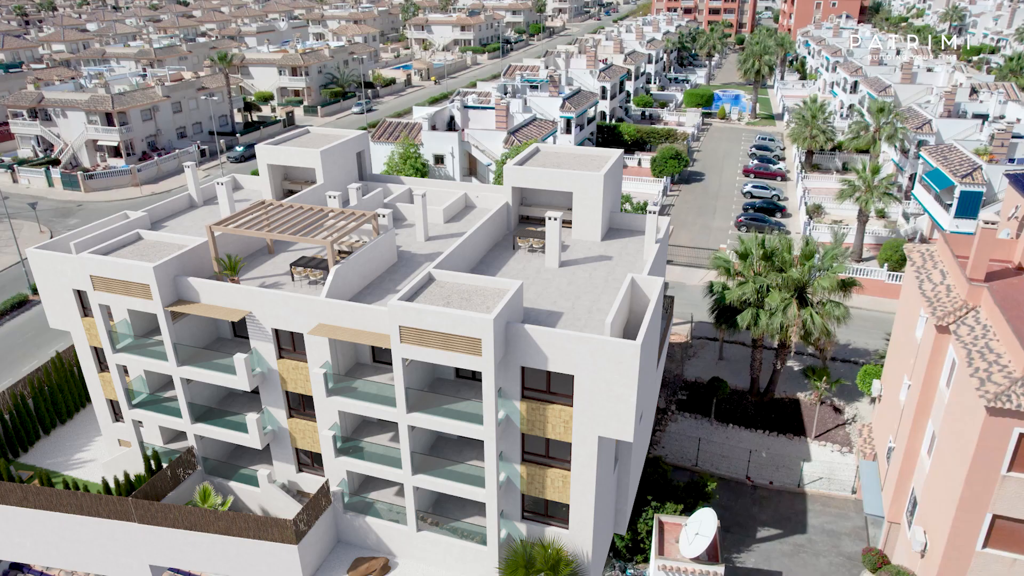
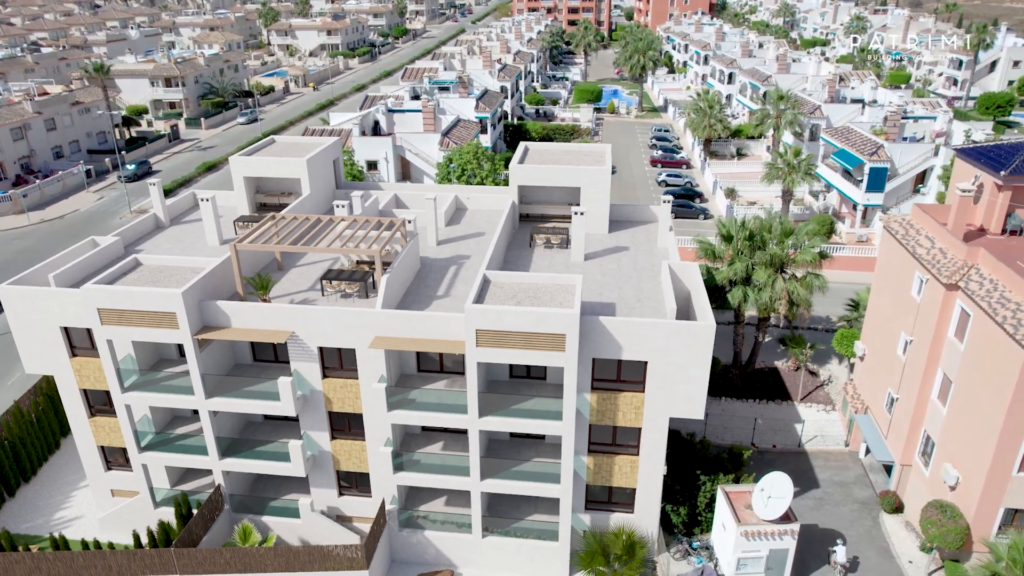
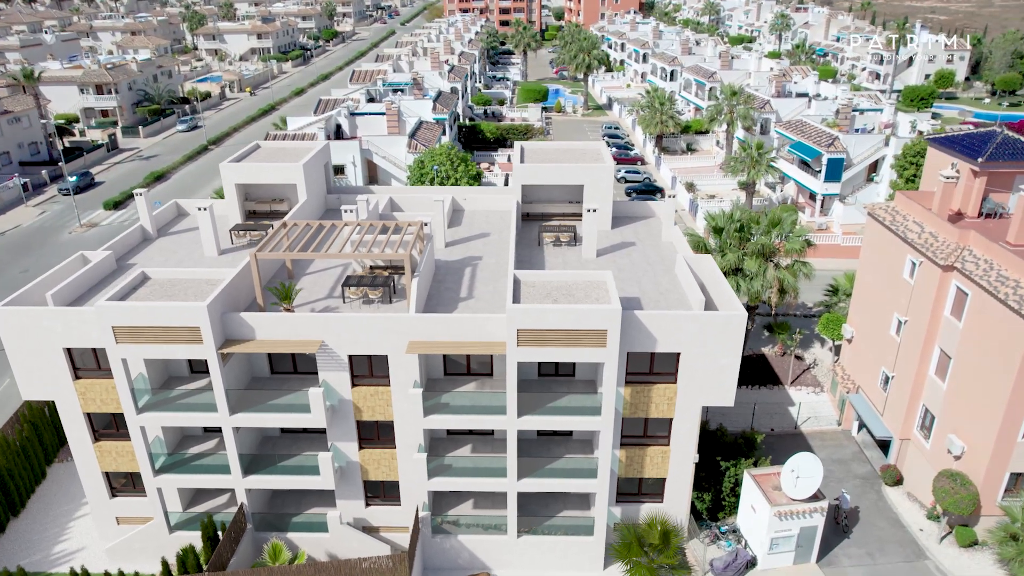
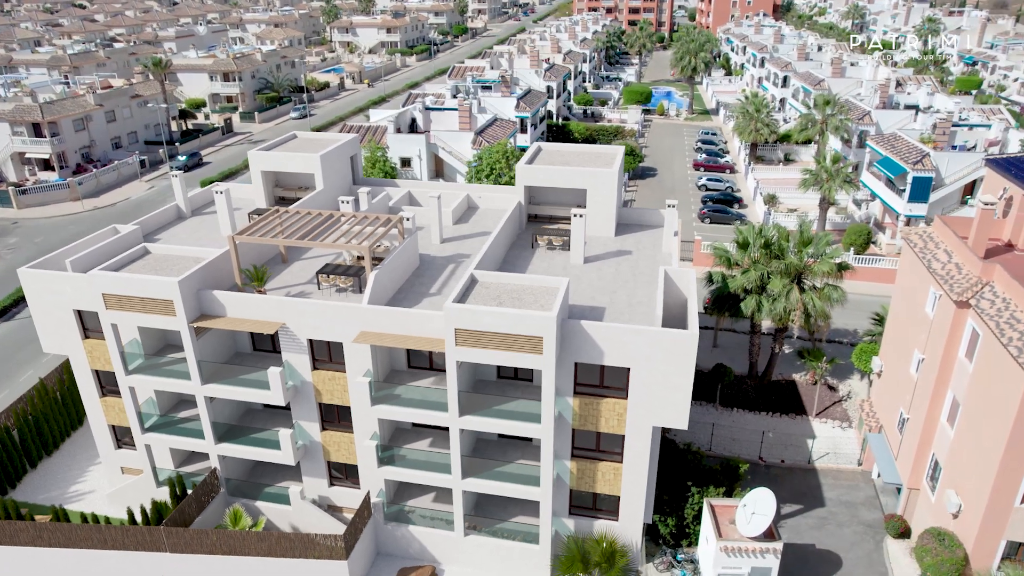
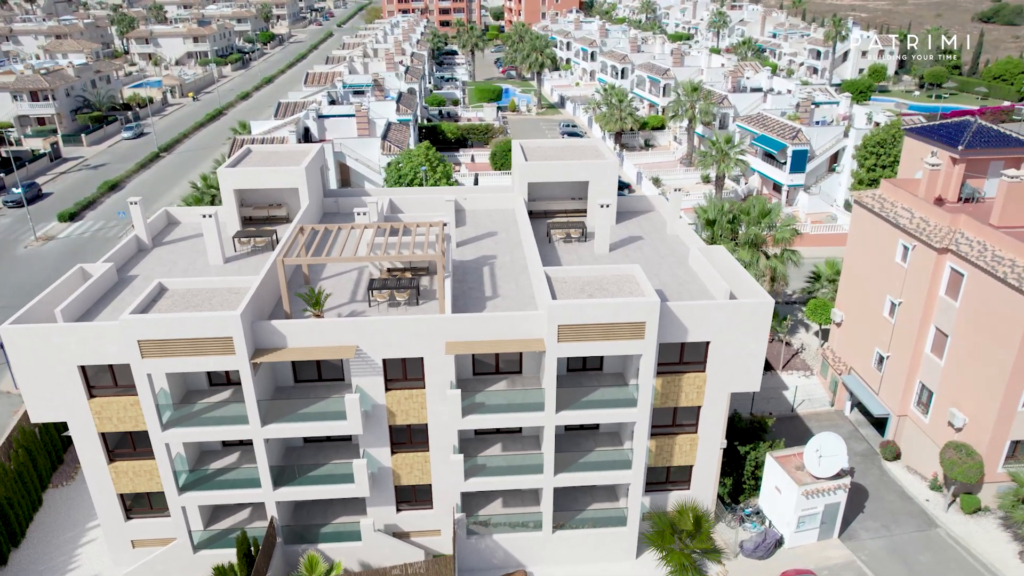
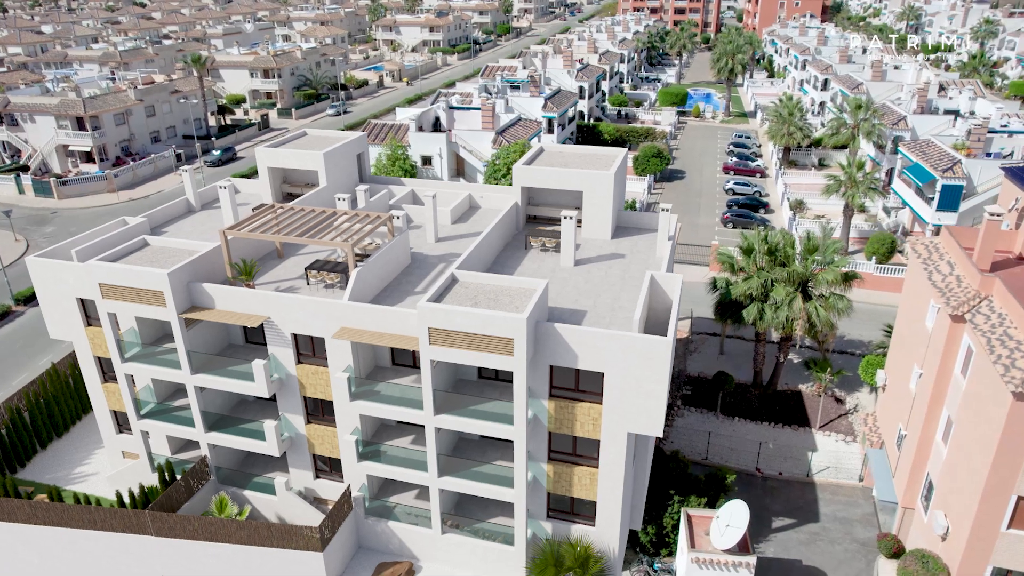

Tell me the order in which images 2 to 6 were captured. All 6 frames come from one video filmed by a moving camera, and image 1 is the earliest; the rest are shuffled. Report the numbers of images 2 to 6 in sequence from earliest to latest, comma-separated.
6, 4, 2, 3, 5
